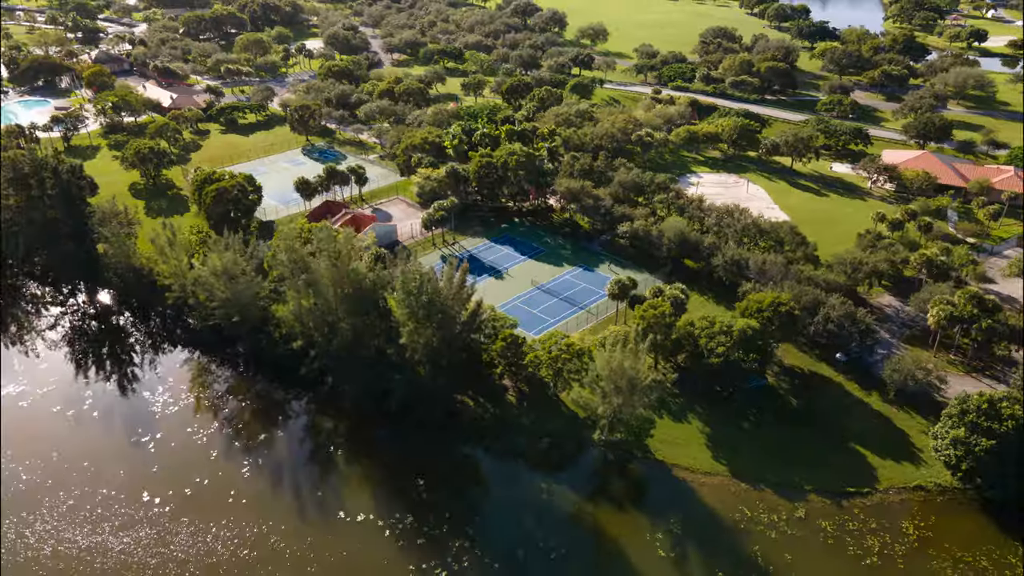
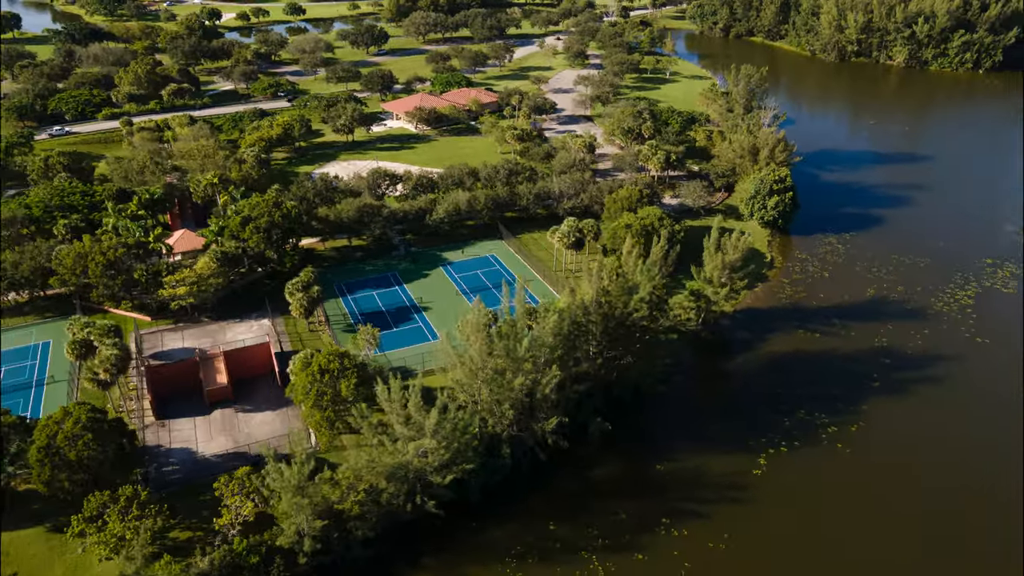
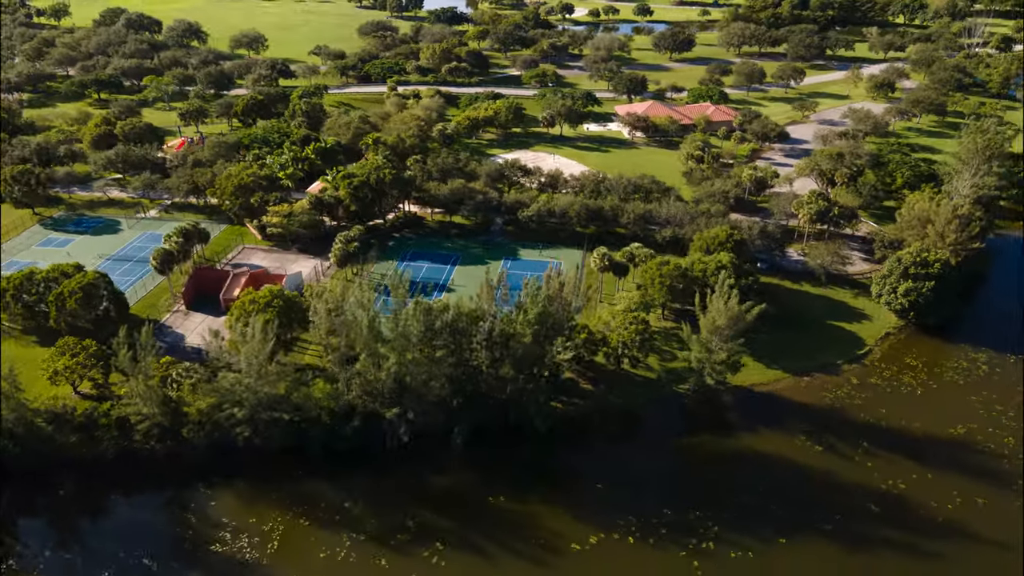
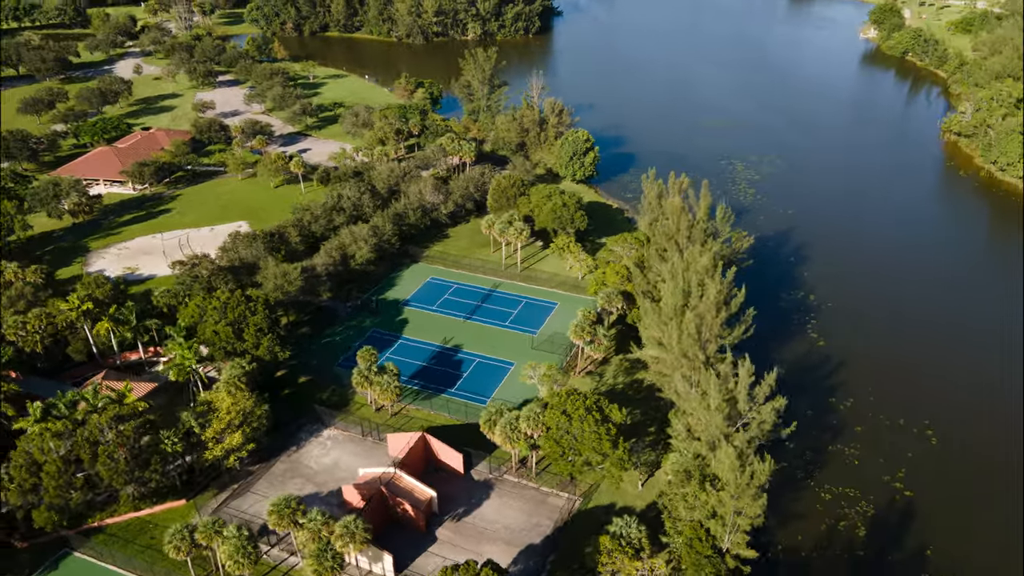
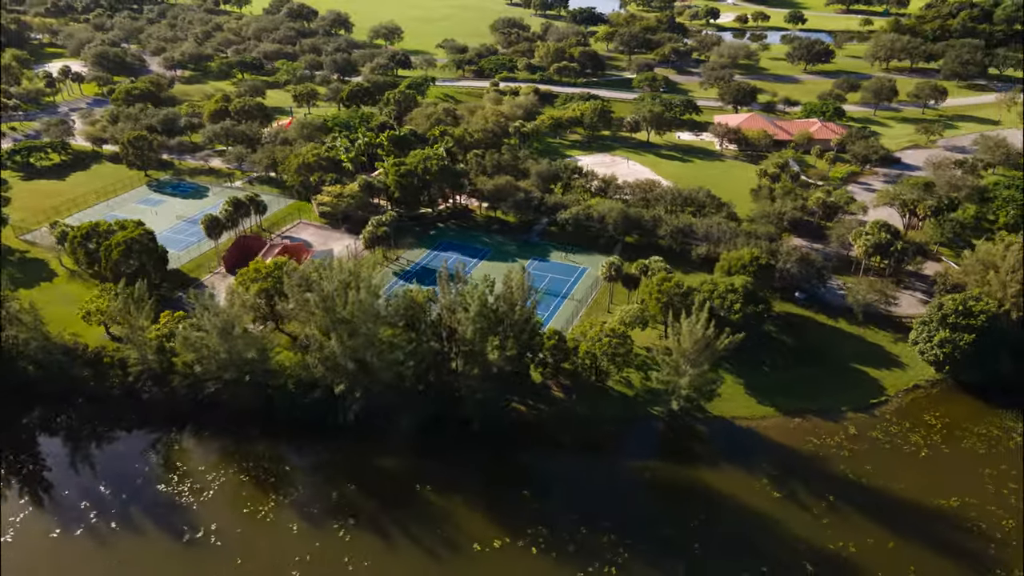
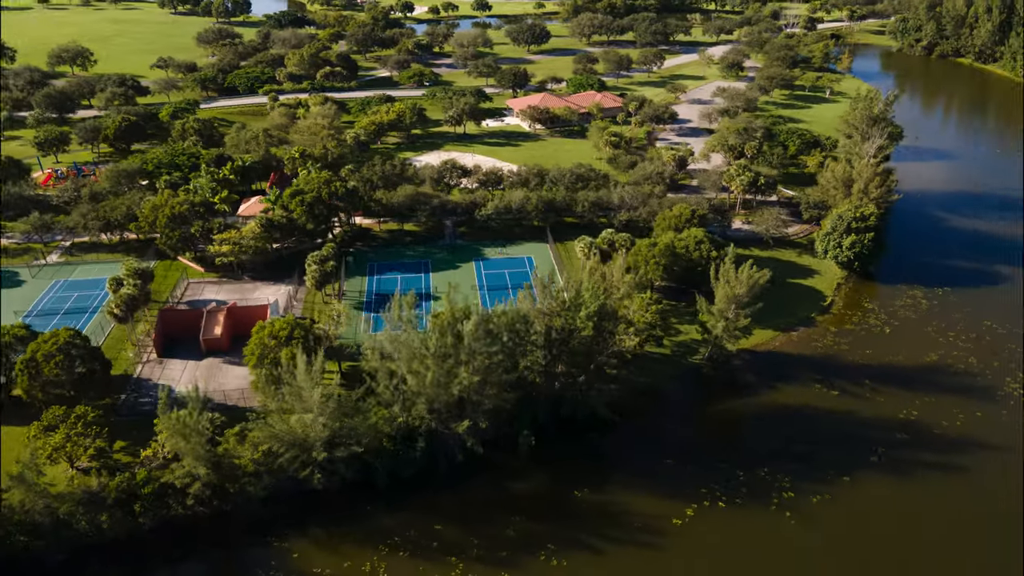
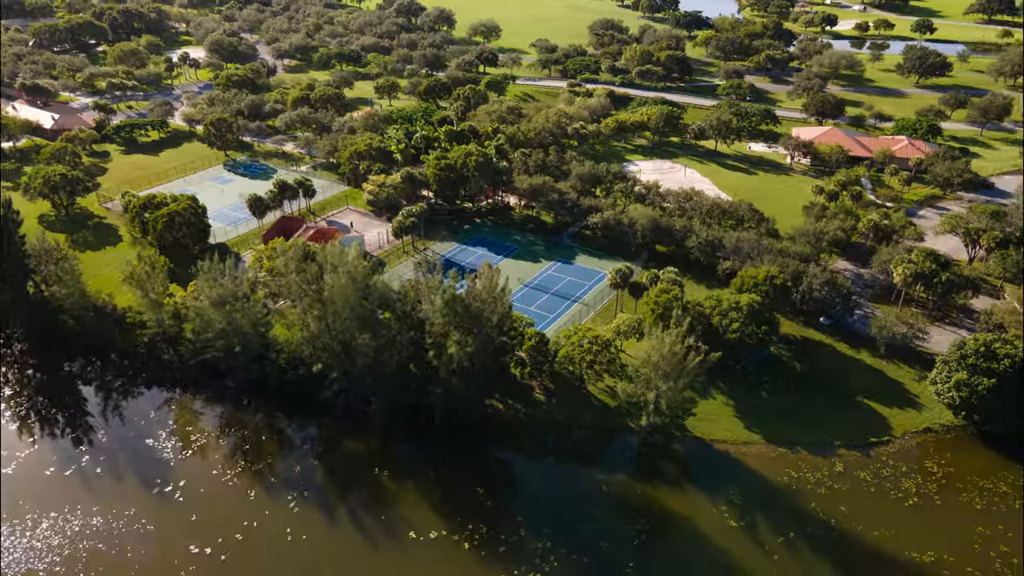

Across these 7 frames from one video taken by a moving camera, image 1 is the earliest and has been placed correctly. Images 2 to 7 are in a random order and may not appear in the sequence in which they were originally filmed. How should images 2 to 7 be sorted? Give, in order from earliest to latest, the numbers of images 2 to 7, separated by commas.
7, 5, 3, 6, 2, 4
